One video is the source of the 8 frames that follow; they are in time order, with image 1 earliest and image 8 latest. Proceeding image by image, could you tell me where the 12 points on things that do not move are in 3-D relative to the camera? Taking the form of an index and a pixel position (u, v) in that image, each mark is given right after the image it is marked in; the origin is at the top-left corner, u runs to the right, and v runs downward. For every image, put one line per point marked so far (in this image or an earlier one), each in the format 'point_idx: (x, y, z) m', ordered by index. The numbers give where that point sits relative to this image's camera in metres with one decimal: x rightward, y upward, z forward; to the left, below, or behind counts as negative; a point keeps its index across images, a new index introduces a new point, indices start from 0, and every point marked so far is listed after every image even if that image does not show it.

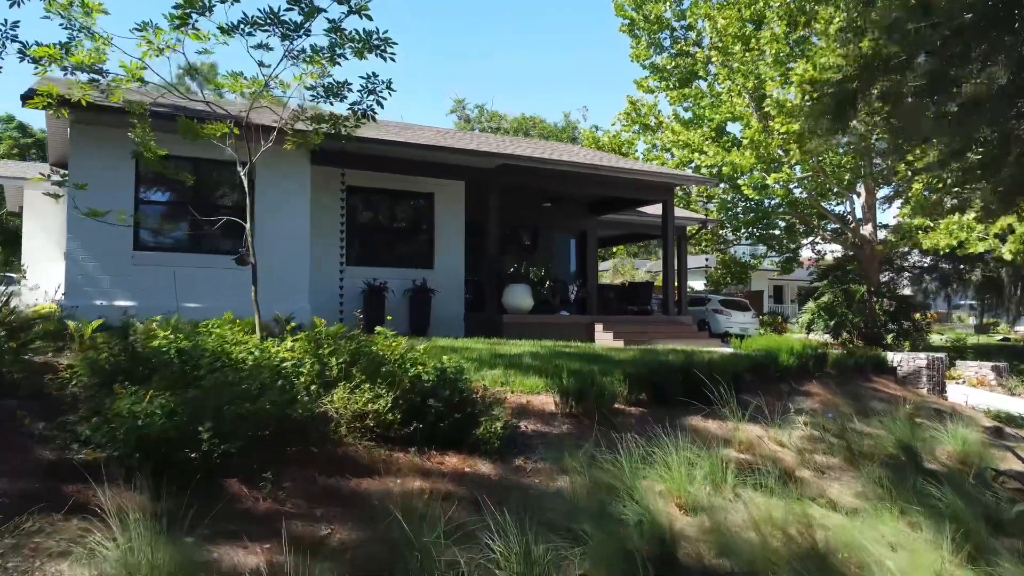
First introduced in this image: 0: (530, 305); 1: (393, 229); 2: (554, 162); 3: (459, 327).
0: (+0.3, -0.3, +13.5) m
1: (-2.0, +1.0, +13.9) m
2: (+0.7, +2.1, +13.6) m
3: (-0.9, -0.7, +14.2) m
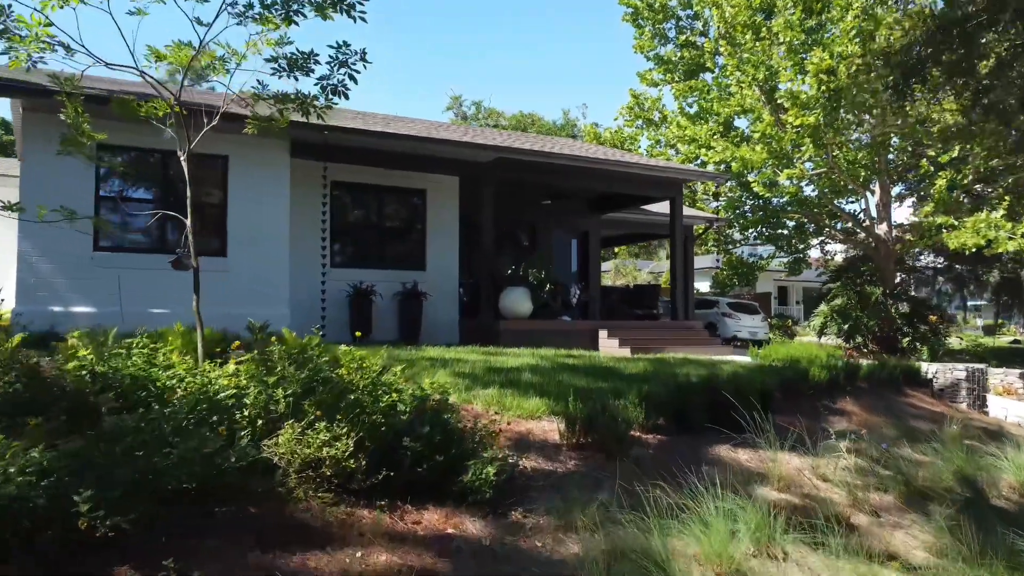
0: (+0.3, -0.3, +12.6) m
1: (-2.1, +0.9, +12.9) m
2: (+0.6, +2.0, +12.6) m
3: (-0.9, -0.7, +13.2) m
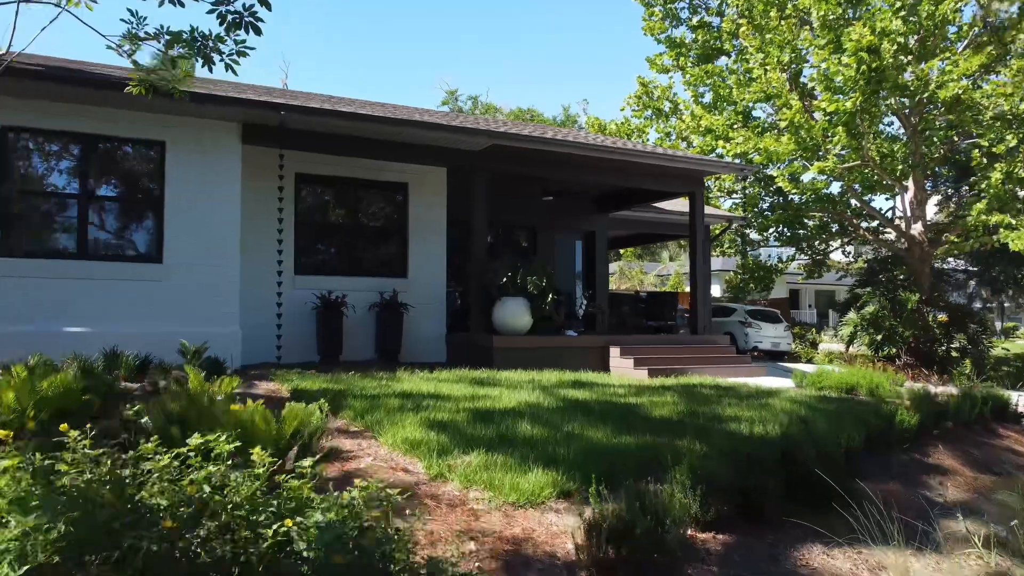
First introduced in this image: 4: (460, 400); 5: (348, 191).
0: (+0.2, -0.5, +10.7) m
1: (-2.1, +0.8, +11.0) m
2: (+0.6, +1.9, +10.7) m
3: (-1.0, -0.9, +11.4) m
4: (-0.4, -0.9, +6.6) m
5: (-2.2, +1.3, +11.0) m
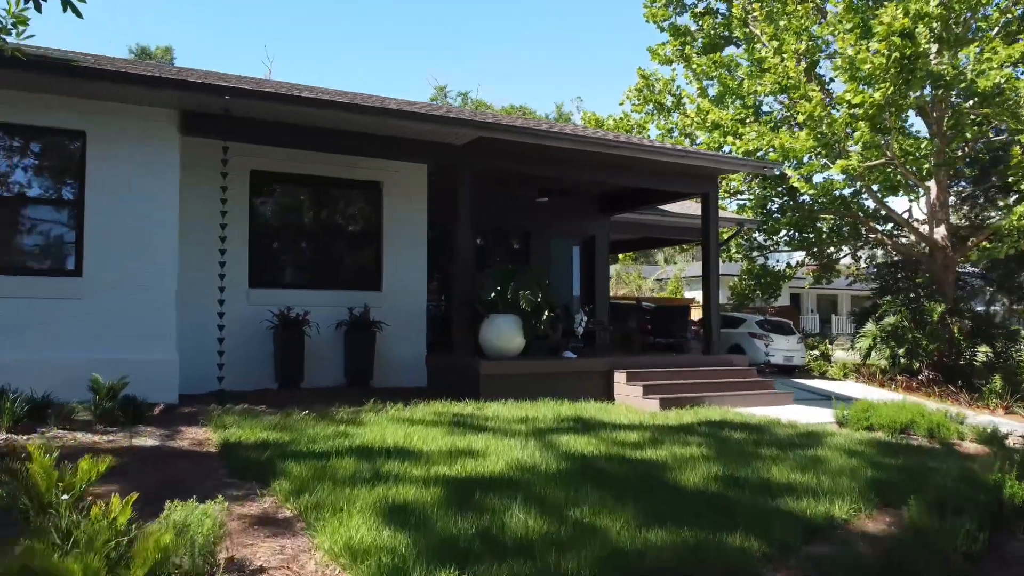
0: (+0.1, -0.6, +9.2) m
1: (-2.2, +0.6, +9.5) m
2: (+0.5, +1.7, +9.3) m
3: (-1.1, -1.1, +9.9) m
4: (-0.5, -1.1, +5.2) m
5: (-2.3, +1.1, +9.5) m
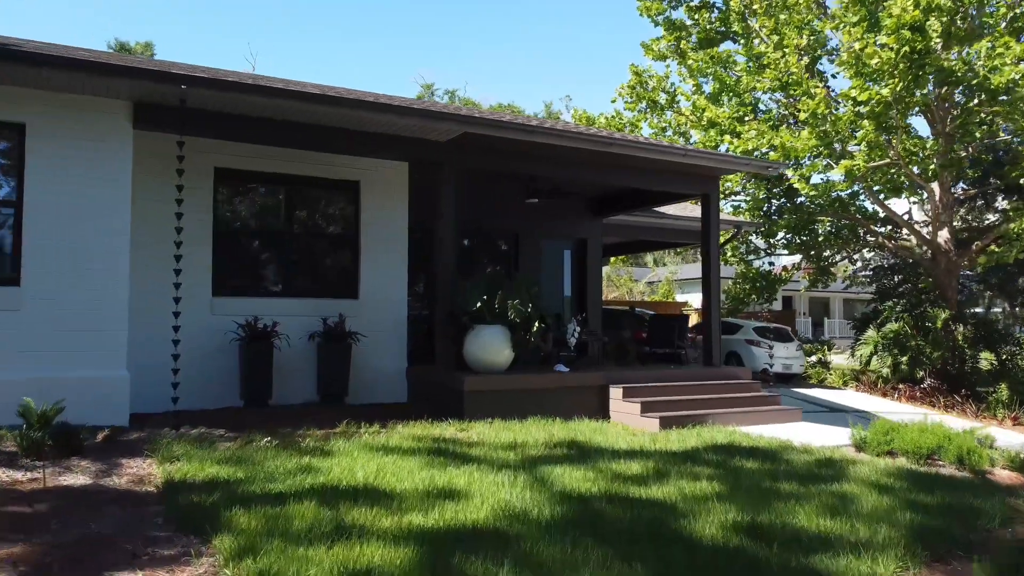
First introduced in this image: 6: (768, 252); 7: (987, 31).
0: (0.0, -0.7, +8.5) m
1: (-2.4, +0.5, +8.8) m
2: (+0.3, +1.6, +8.6) m
3: (-1.3, -1.1, +9.2) m
4: (-0.6, -1.2, +4.5) m
5: (-2.4, +1.0, +8.8) m
6: (+6.2, +0.8, +19.7) m
7: (+7.3, +4.0, +12.6) m
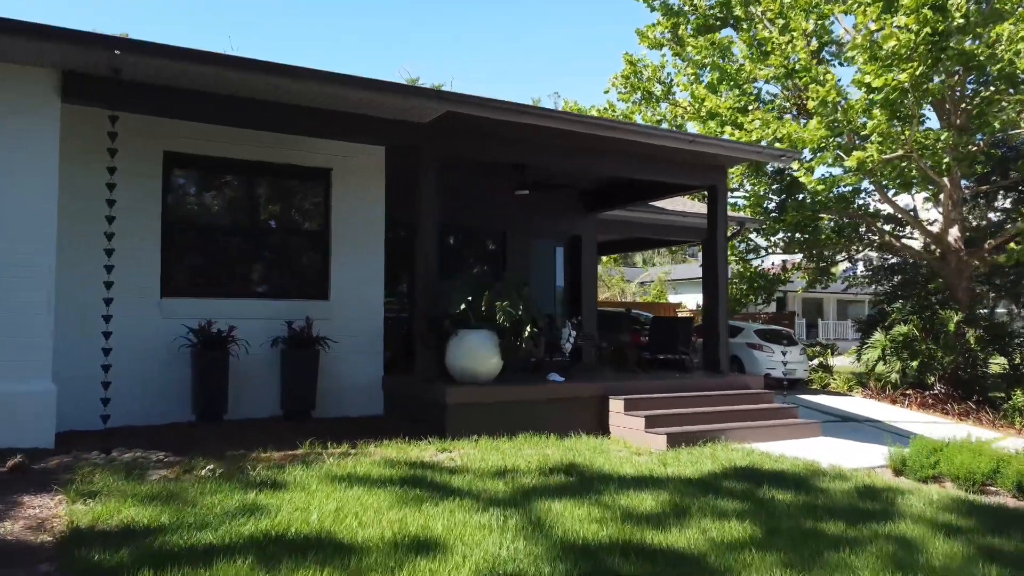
0: (-0.1, -0.7, +7.6) m
1: (-2.5, +0.5, +7.8) m
2: (+0.2, +1.6, +7.7) m
3: (-1.4, -1.1, +8.2) m
4: (-0.6, -1.2, +3.5) m
5: (-2.5, +1.0, +7.8) m
6: (+5.9, +0.8, +18.9) m
7: (+7.1, +3.9, +11.7) m
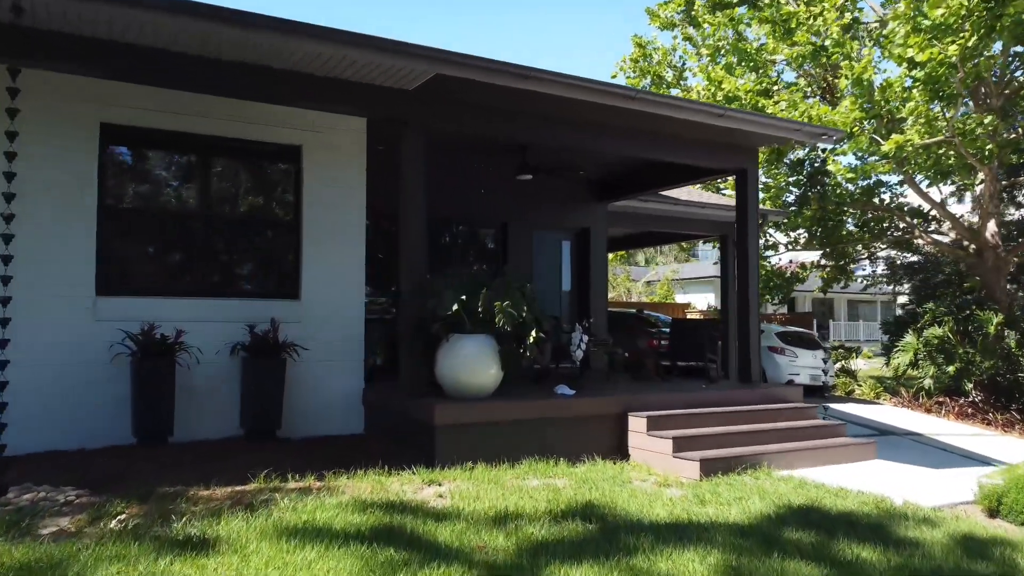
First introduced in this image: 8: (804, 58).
0: (-0.1, -0.7, +6.4) m
1: (-2.5, +0.6, +6.6) m
2: (+0.2, +1.7, +6.5) m
3: (-1.4, -1.1, +7.0) m
4: (-0.6, -1.2, +2.3) m
5: (-2.5, +1.1, +6.6) m
6: (+5.9, +0.9, +17.7) m
7: (+7.1, +4.0, +10.6) m
8: (+4.5, +3.6, +12.7) m
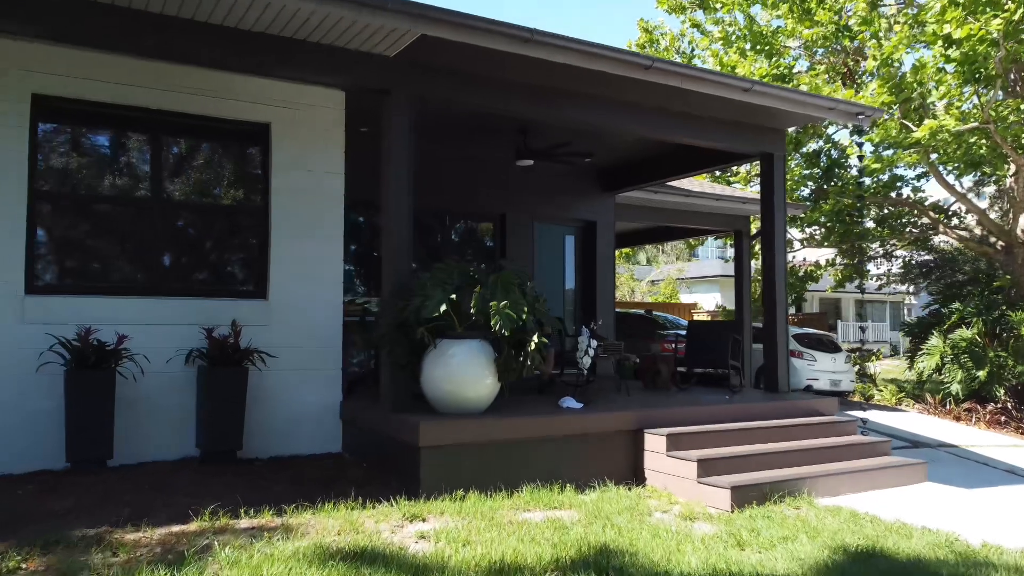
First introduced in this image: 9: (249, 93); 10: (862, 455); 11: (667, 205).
0: (-0.1, -0.7, +5.5) m
1: (-2.5, +0.6, +5.7) m
2: (+0.2, +1.7, +5.6) m
3: (-1.4, -1.1, +6.1) m
4: (-0.6, -1.1, +1.4) m
5: (-2.5, +1.1, +5.7) m
6: (+5.9, +0.9, +16.8) m
7: (+7.1, +4.0, +9.7) m
8: (+4.5, +3.6, +11.8) m
9: (-1.9, +1.4, +6.0) m
10: (+2.7, -1.3, +6.4) m
11: (+2.0, +1.1, +10.7) m
